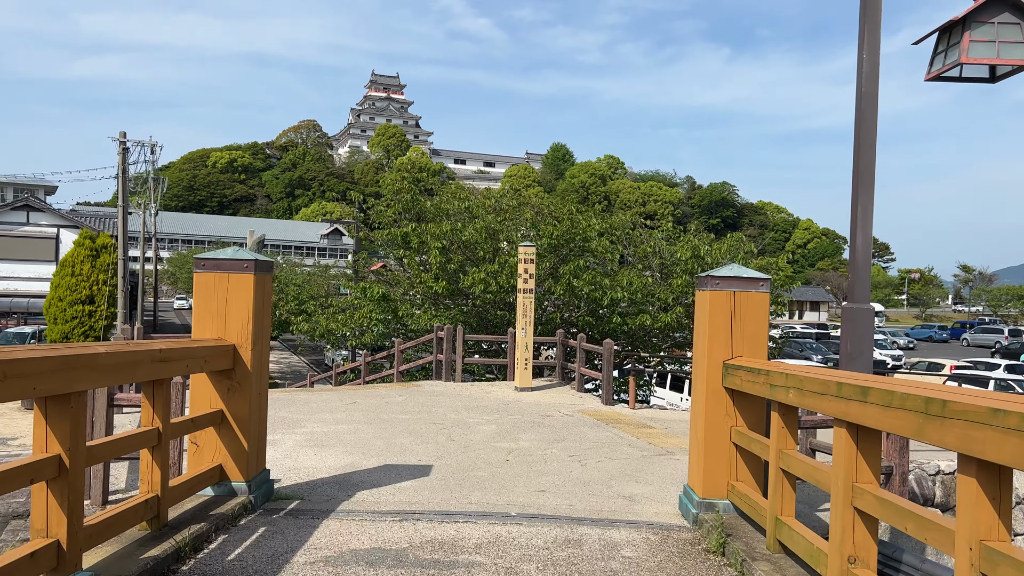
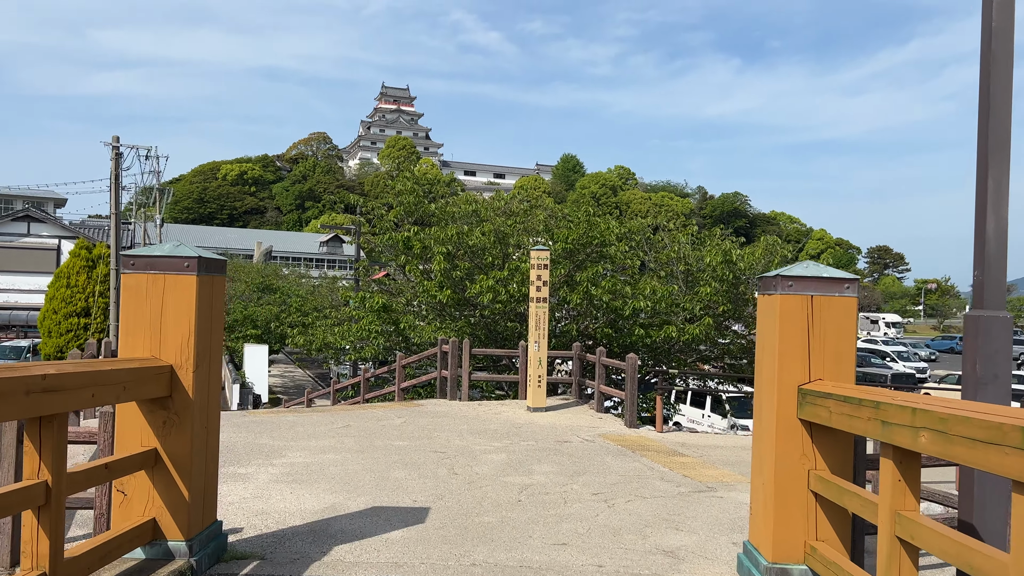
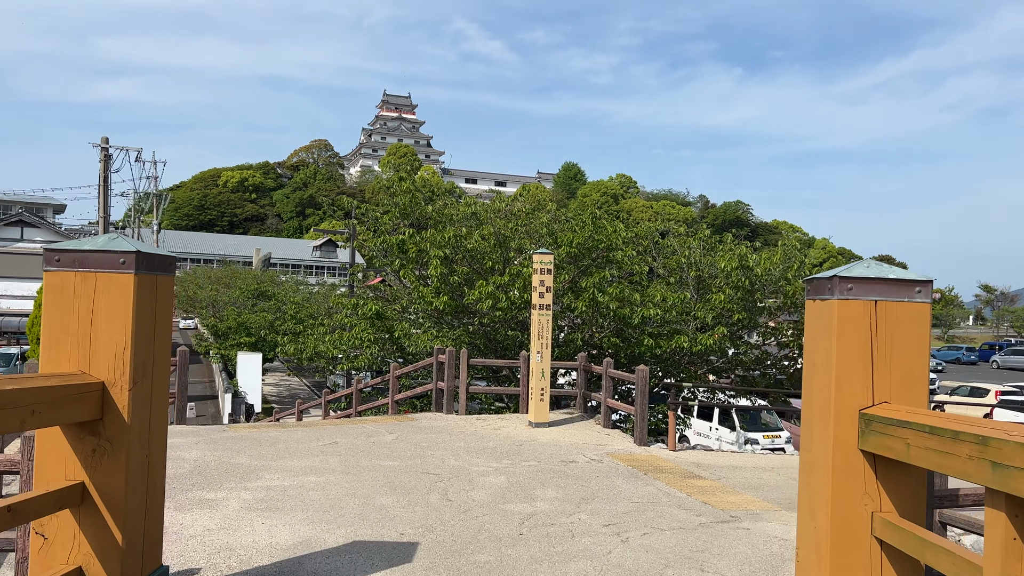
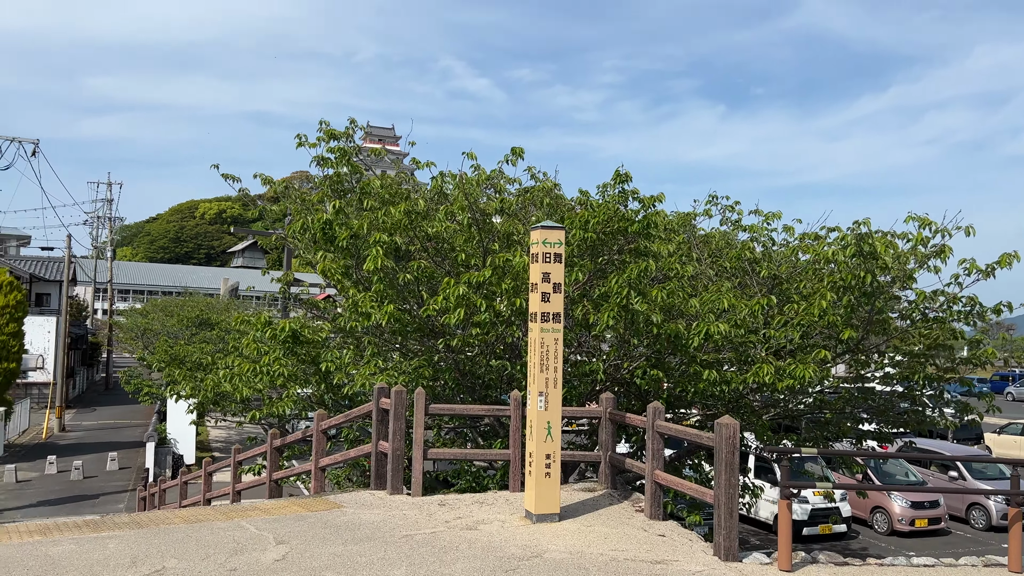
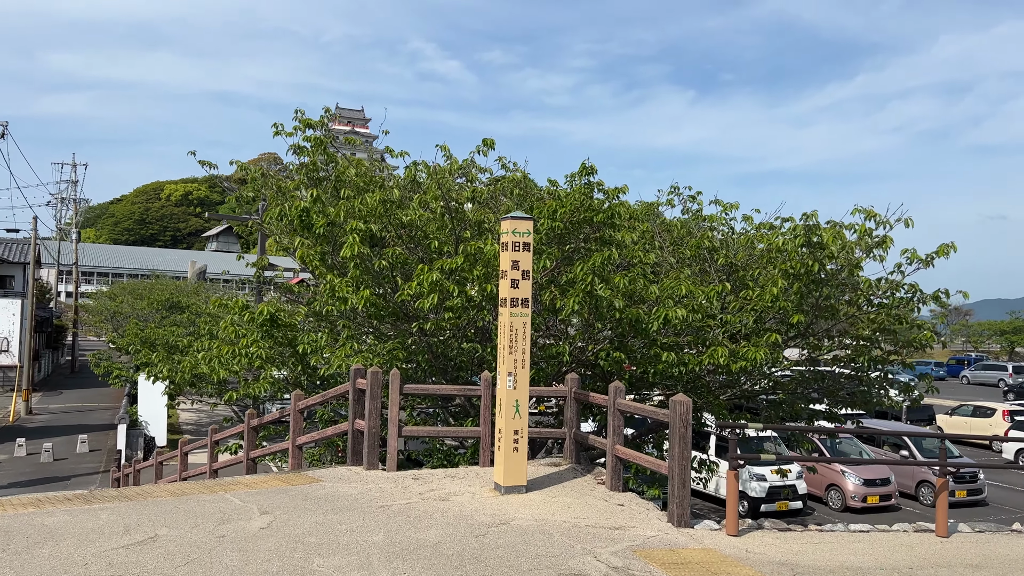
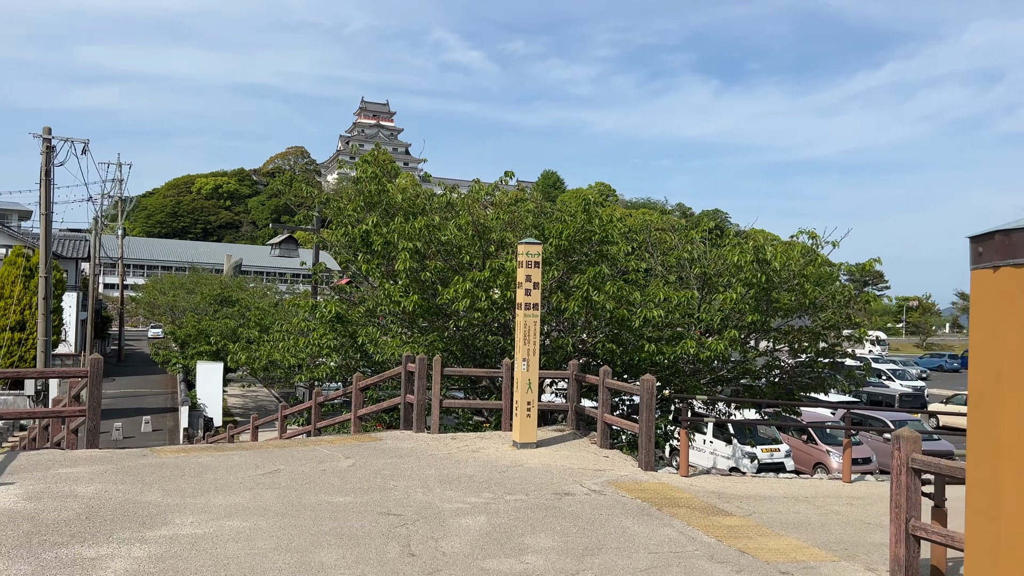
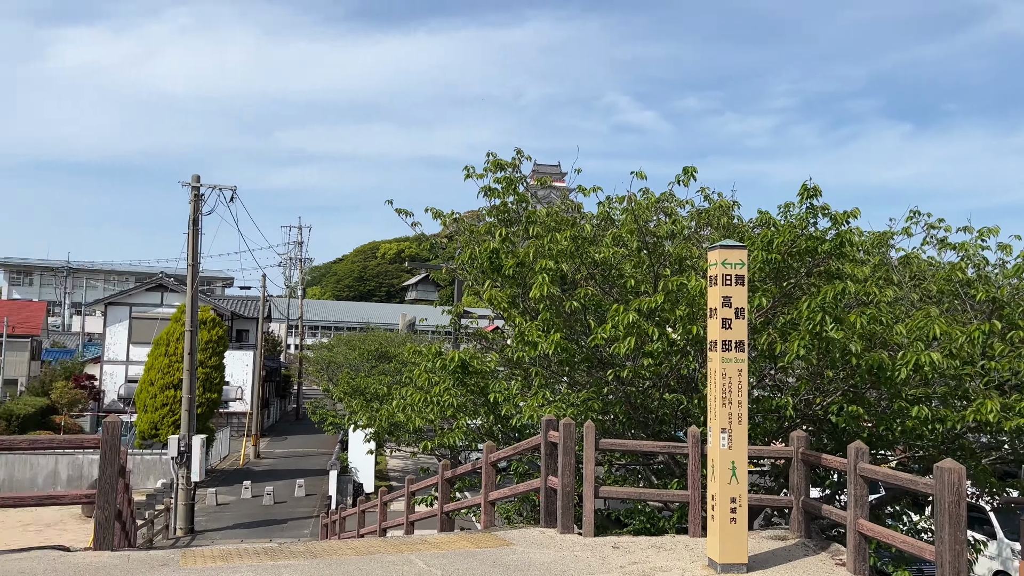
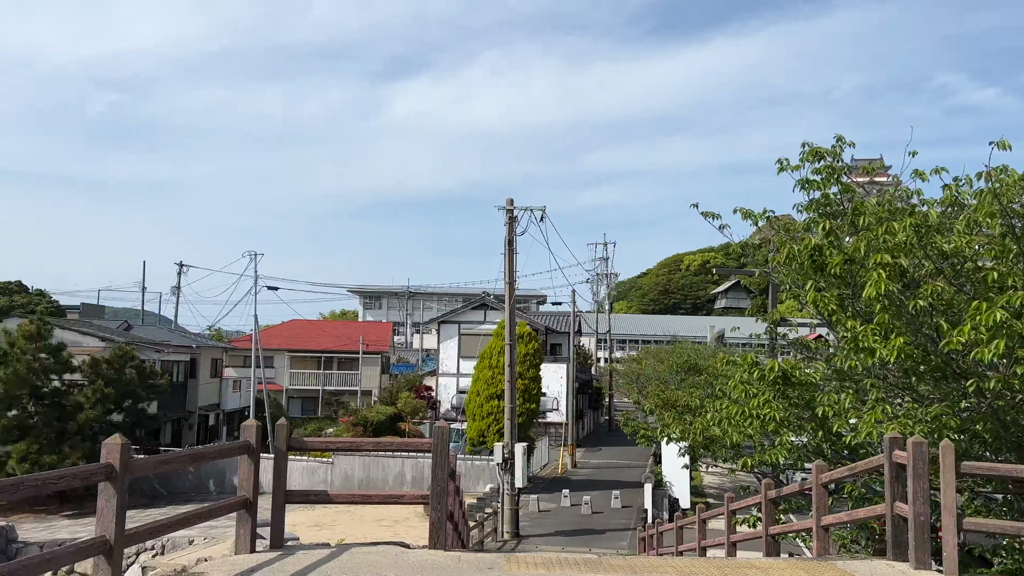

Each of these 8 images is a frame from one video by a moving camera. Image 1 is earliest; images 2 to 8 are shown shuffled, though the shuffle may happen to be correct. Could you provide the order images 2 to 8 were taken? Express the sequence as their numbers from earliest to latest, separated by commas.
2, 3, 6, 5, 4, 7, 8
